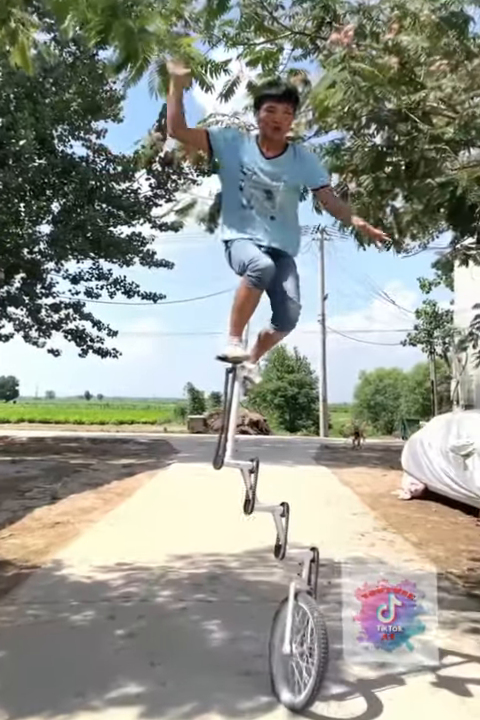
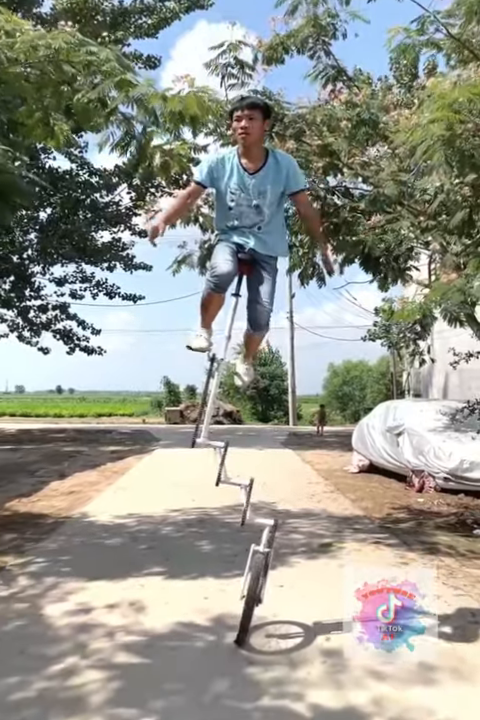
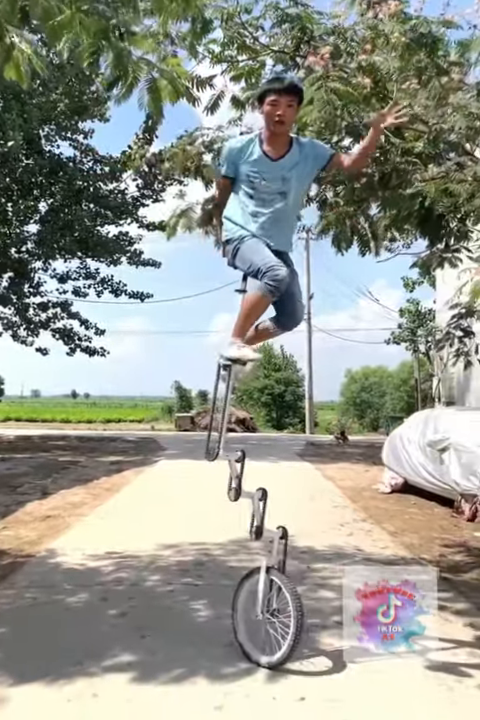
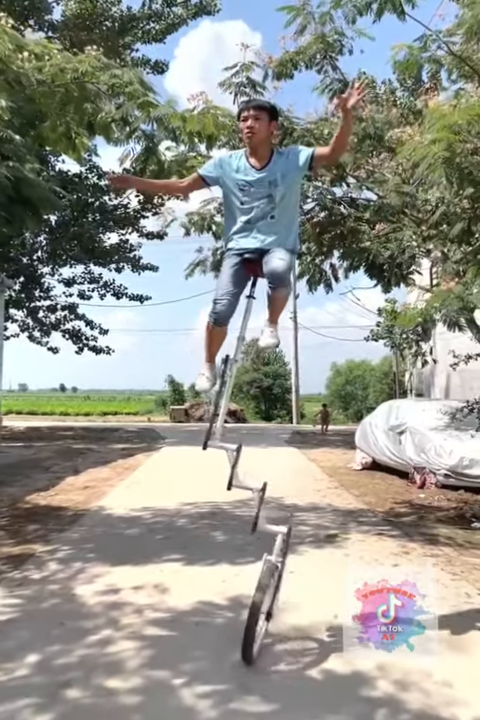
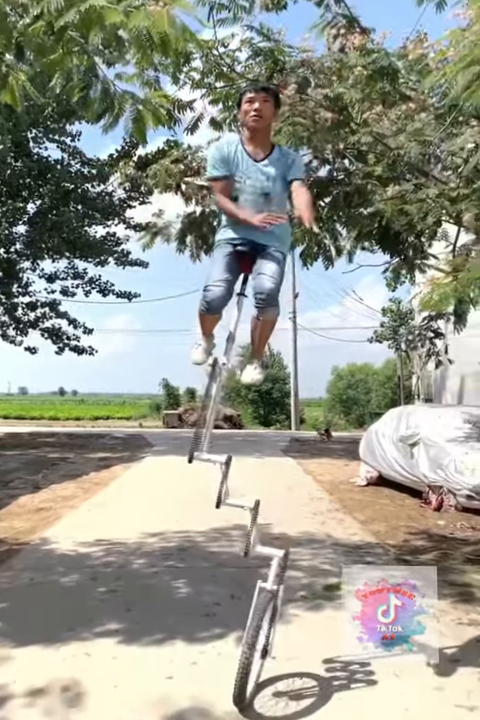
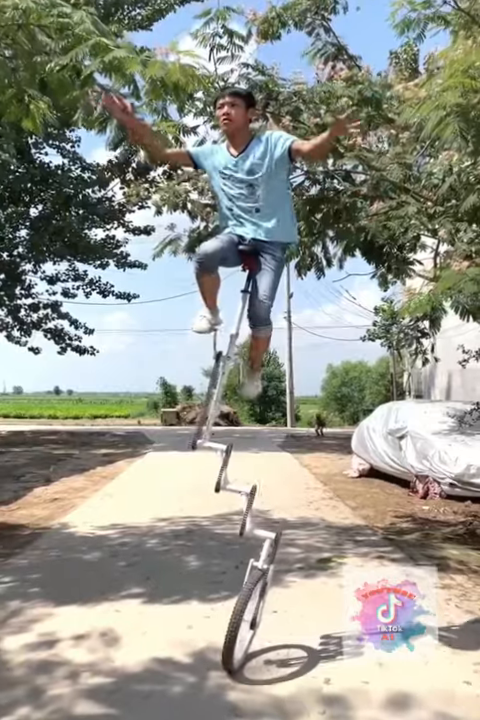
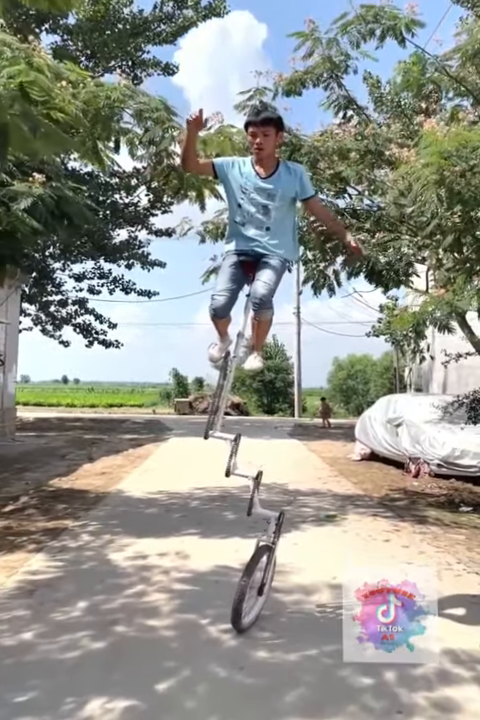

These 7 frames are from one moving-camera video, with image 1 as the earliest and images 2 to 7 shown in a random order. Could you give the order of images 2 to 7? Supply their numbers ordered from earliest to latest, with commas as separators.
3, 5, 6, 2, 4, 7
